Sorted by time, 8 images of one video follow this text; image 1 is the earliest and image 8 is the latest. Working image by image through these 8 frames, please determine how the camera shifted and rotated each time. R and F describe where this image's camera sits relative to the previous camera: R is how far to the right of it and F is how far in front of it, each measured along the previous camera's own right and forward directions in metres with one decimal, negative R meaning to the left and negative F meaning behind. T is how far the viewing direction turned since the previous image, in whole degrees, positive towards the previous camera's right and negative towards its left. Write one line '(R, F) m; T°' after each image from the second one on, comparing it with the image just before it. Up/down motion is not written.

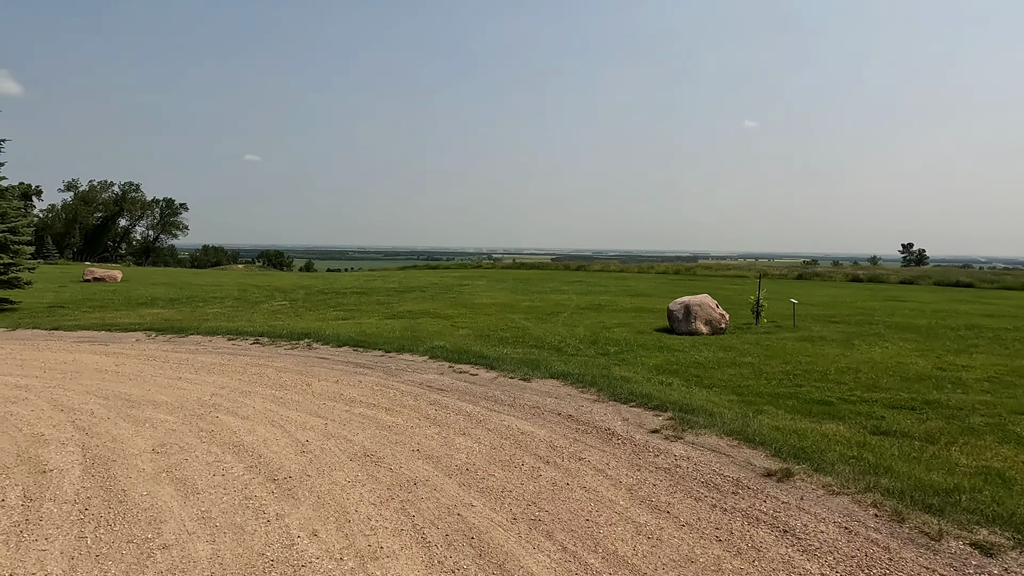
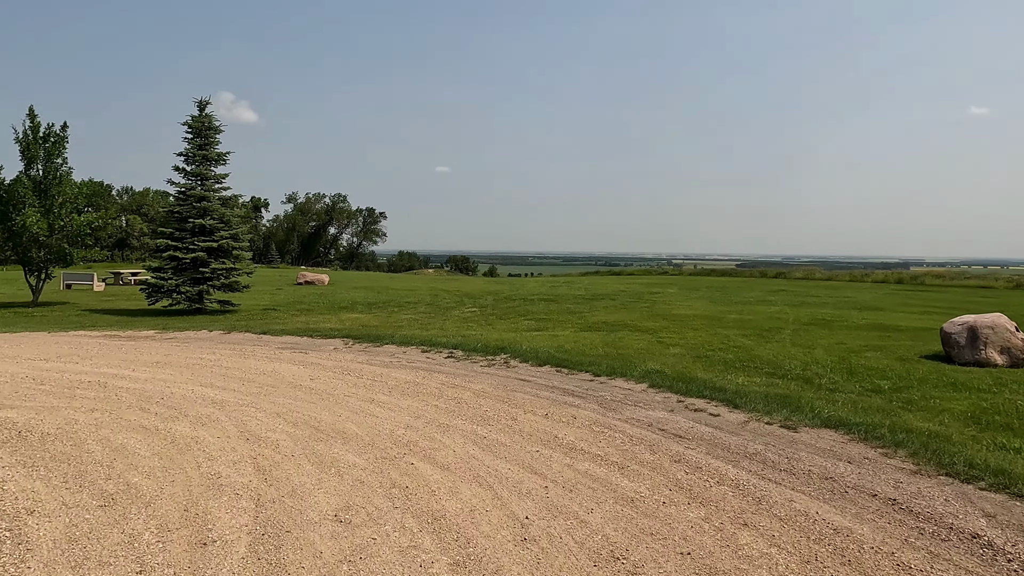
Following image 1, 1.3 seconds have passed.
(-0.8, +1.8) m; -15°
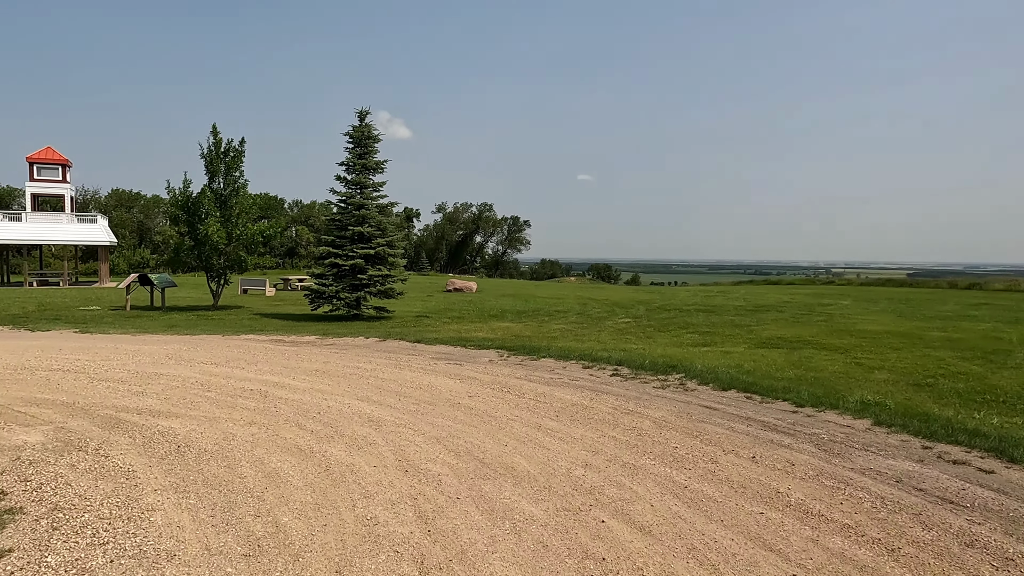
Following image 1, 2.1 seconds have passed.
(-0.5, +1.1) m; -12°
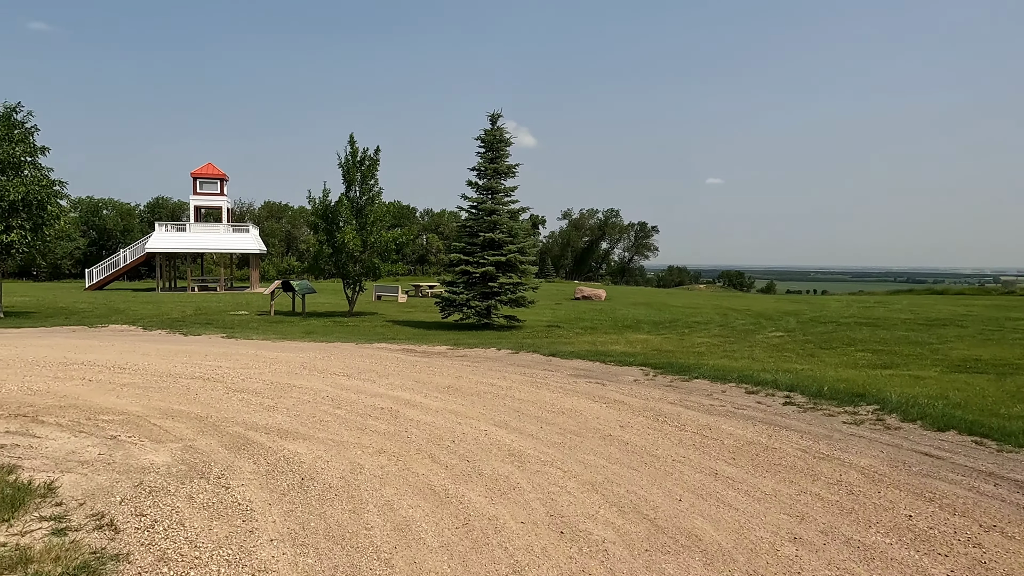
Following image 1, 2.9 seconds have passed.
(-0.4, +1.1) m; -11°
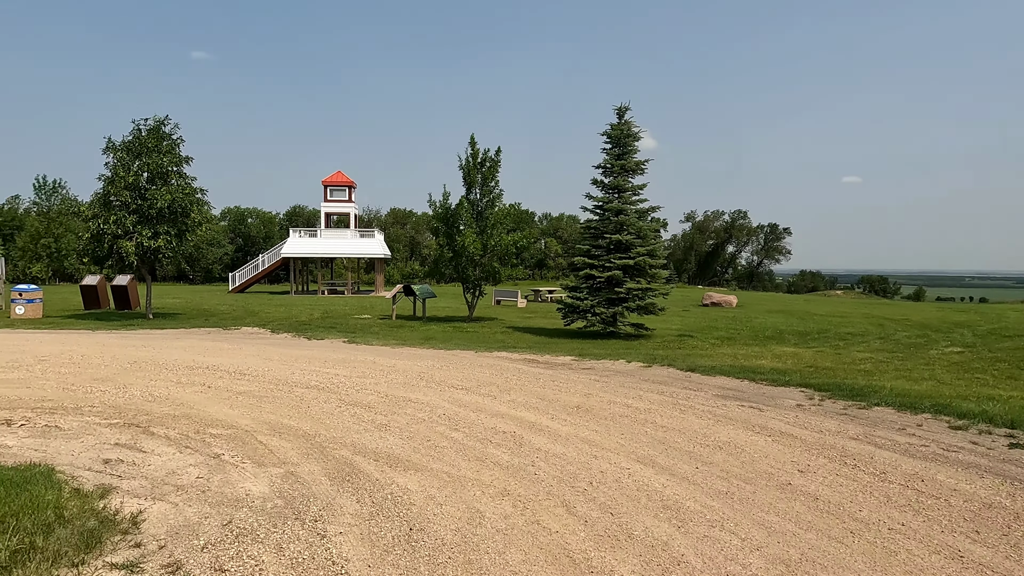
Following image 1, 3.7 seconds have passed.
(-0.3, +1.2) m; -10°
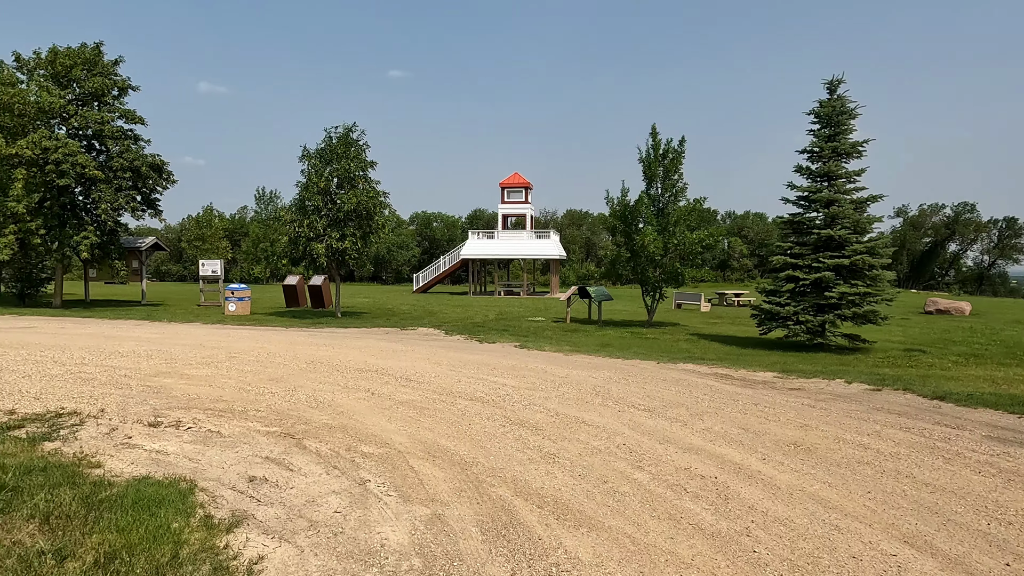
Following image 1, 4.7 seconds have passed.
(-0.2, +1.3) m; -15°
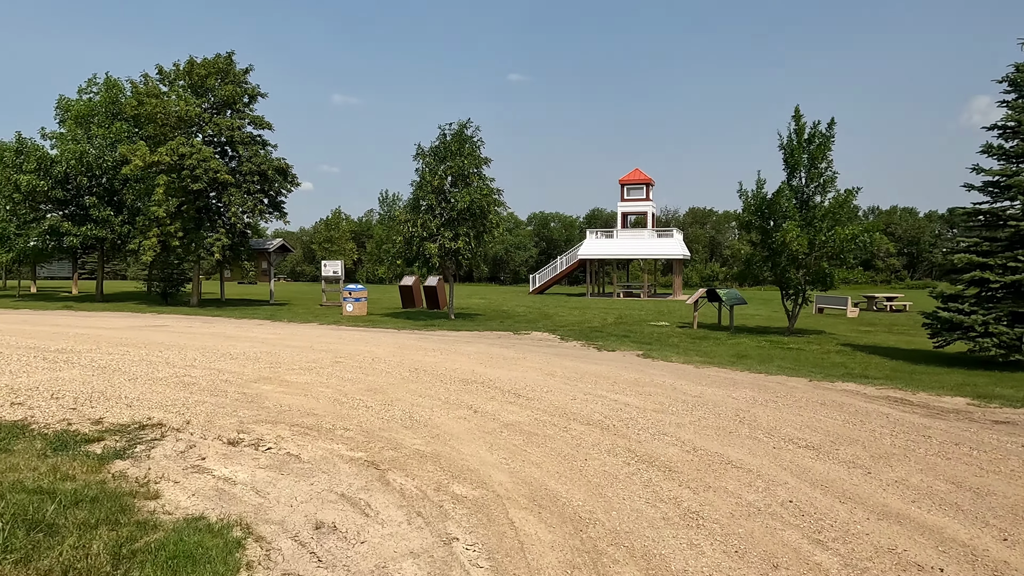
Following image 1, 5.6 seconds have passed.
(-0.1, +1.3) m; -10°
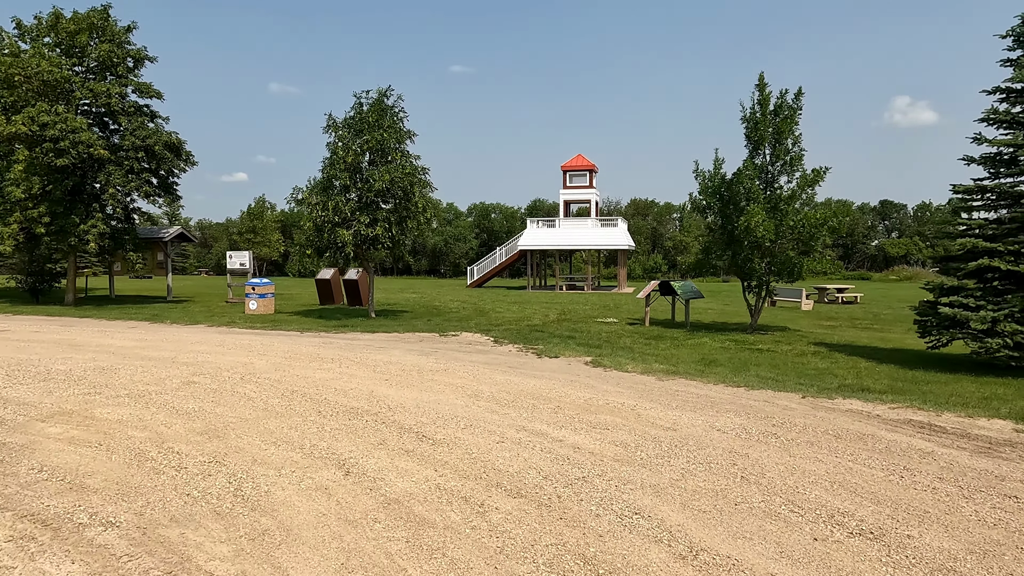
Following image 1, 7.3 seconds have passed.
(+0.4, +2.7) m; +5°
